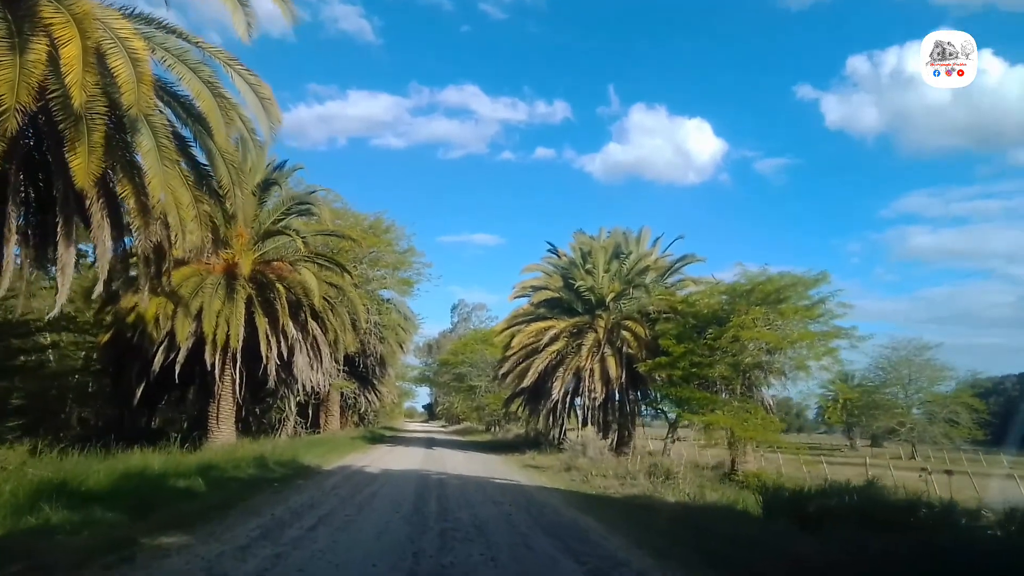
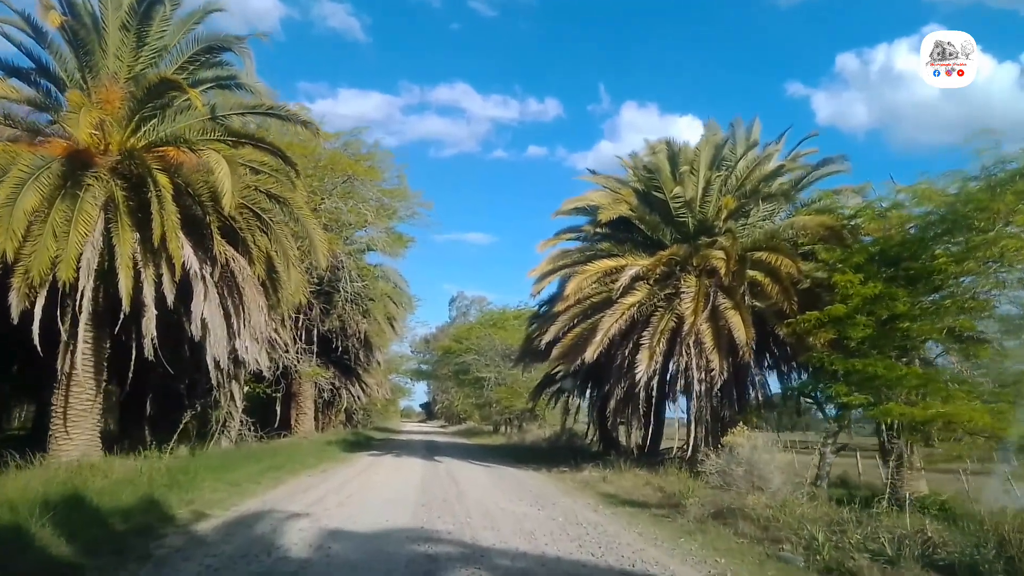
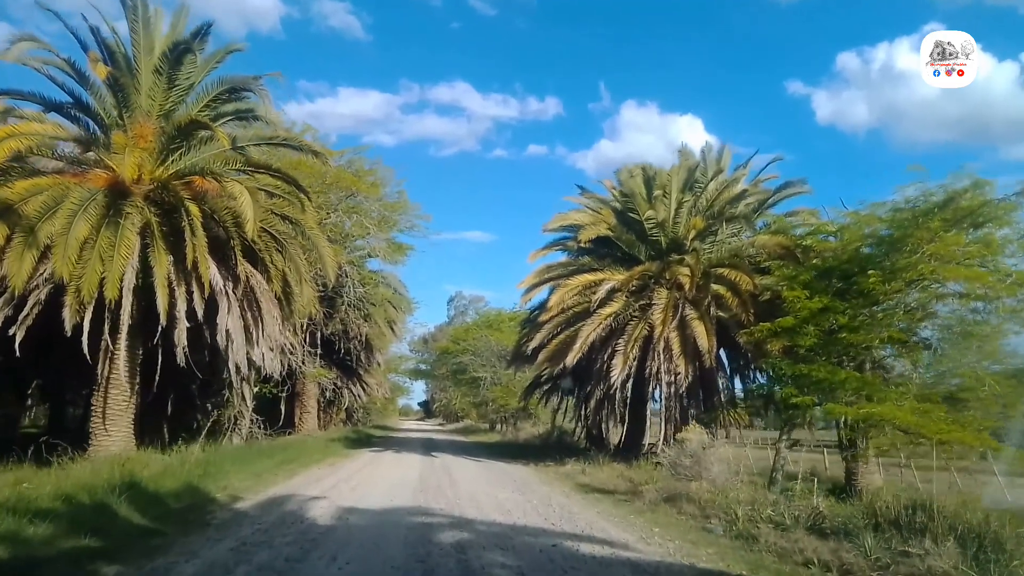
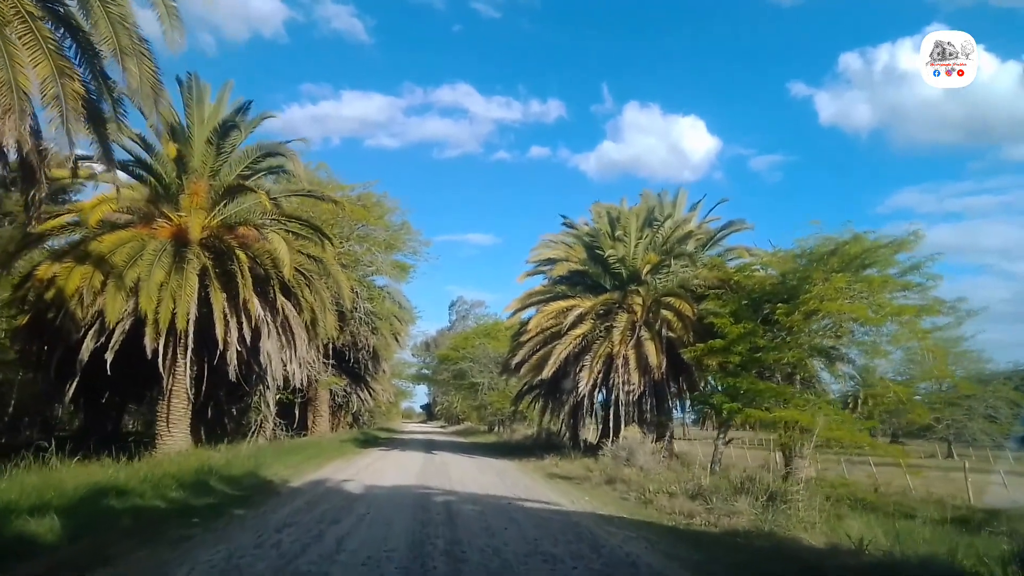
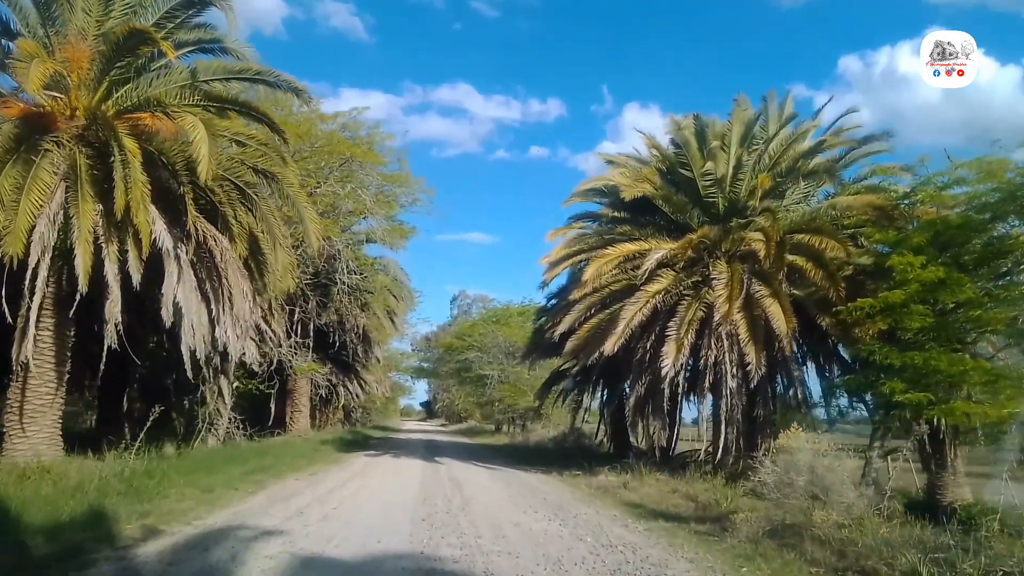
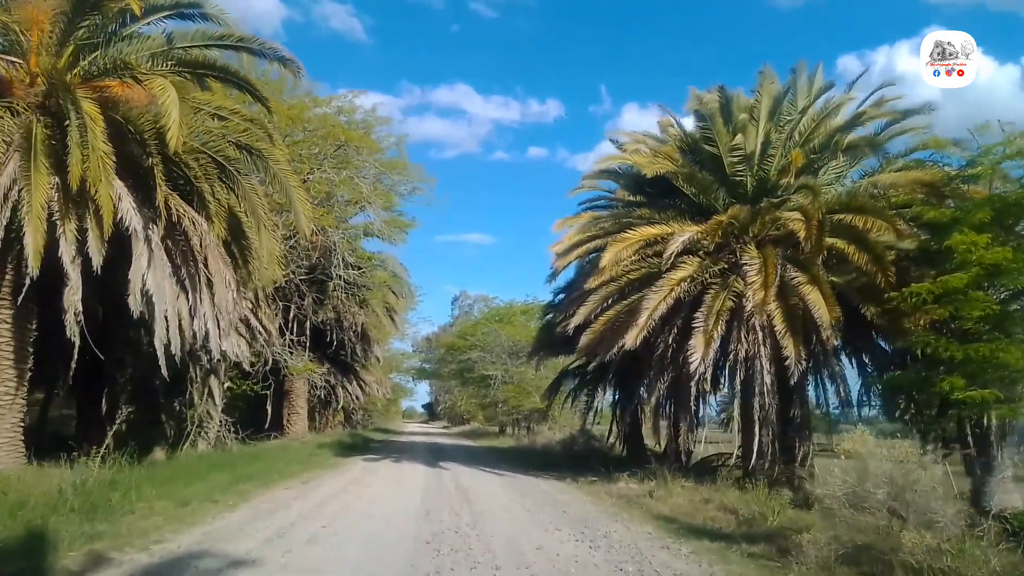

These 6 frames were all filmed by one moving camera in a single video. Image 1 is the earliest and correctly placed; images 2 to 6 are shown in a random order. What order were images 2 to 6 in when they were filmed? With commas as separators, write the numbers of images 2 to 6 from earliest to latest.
4, 3, 2, 5, 6
